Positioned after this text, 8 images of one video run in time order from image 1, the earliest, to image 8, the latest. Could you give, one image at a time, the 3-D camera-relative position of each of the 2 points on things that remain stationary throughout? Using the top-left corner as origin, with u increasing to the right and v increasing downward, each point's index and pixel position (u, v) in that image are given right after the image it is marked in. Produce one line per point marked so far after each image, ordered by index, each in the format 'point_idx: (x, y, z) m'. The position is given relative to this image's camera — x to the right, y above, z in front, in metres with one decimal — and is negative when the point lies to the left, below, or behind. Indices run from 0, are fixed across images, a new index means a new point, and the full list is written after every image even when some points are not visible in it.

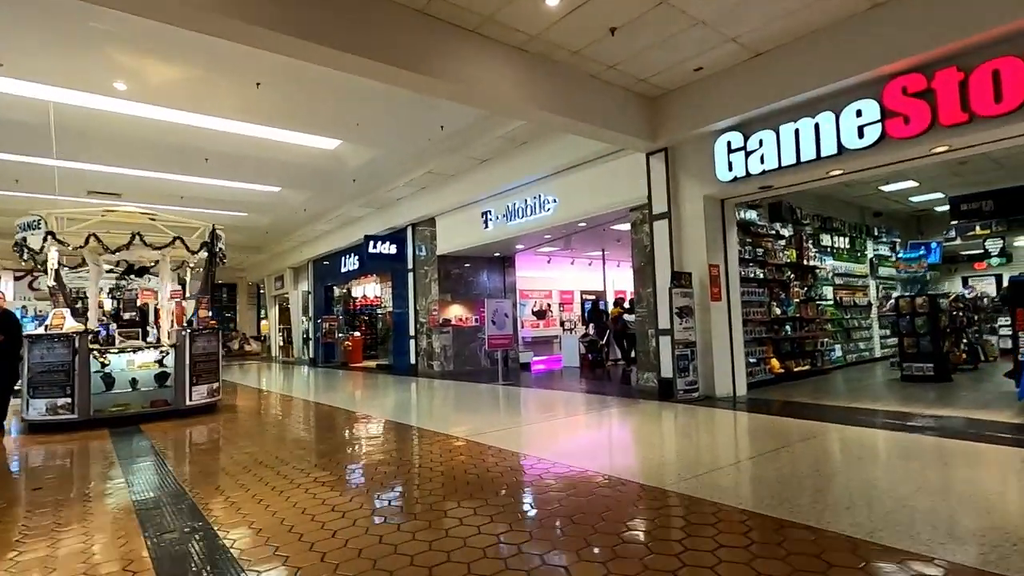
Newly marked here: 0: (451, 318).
0: (-1.3, -0.6, +11.5) m
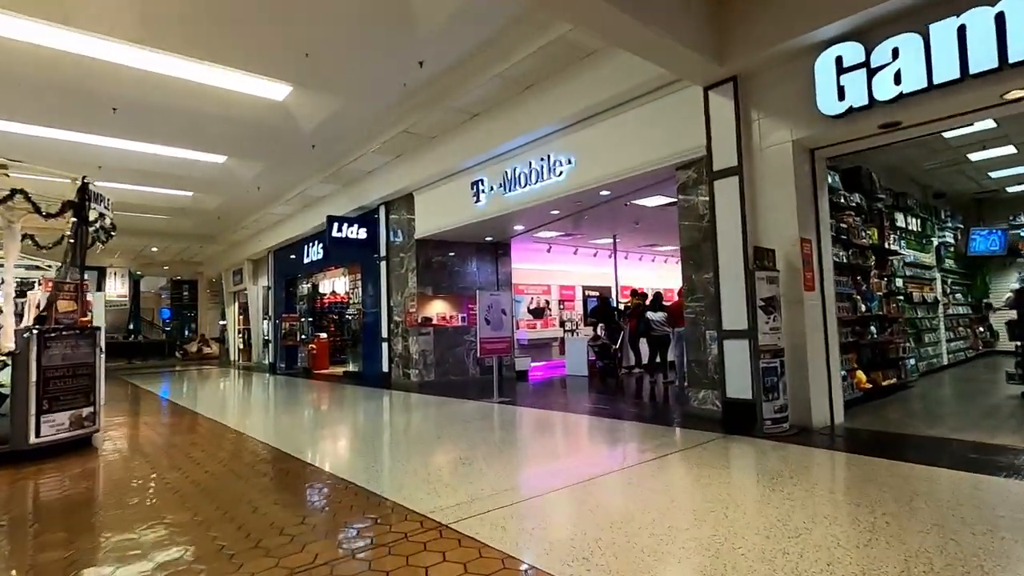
0: (-1.4, -0.5, +9.4) m
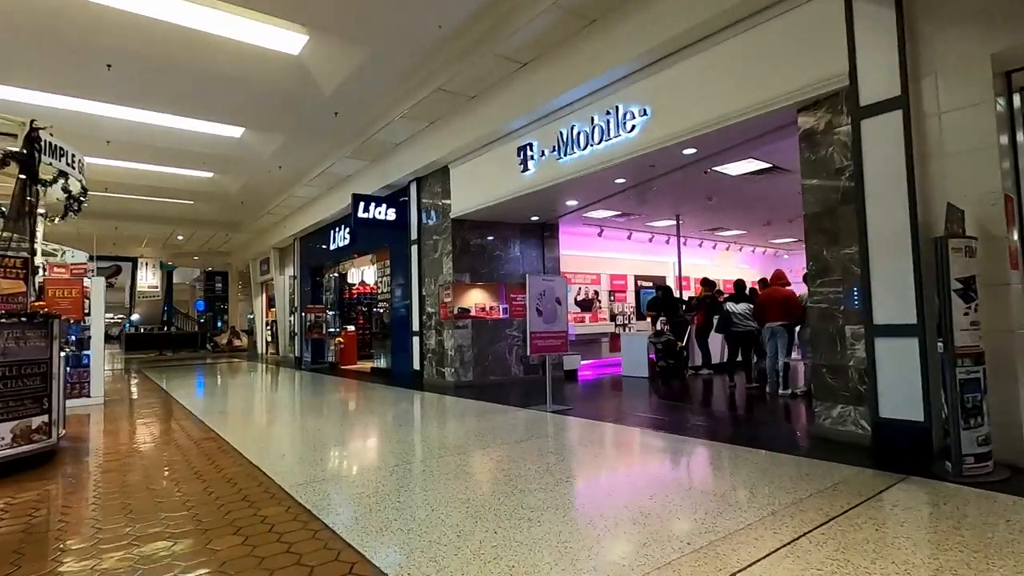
0: (-0.6, -0.3, +8.2) m
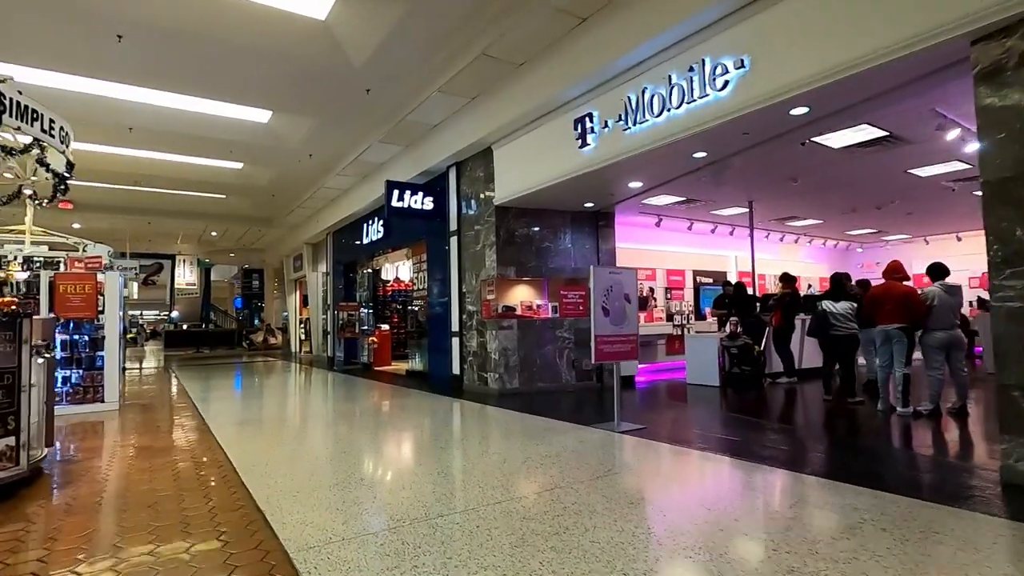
0: (+0.1, -0.2, +7.3) m
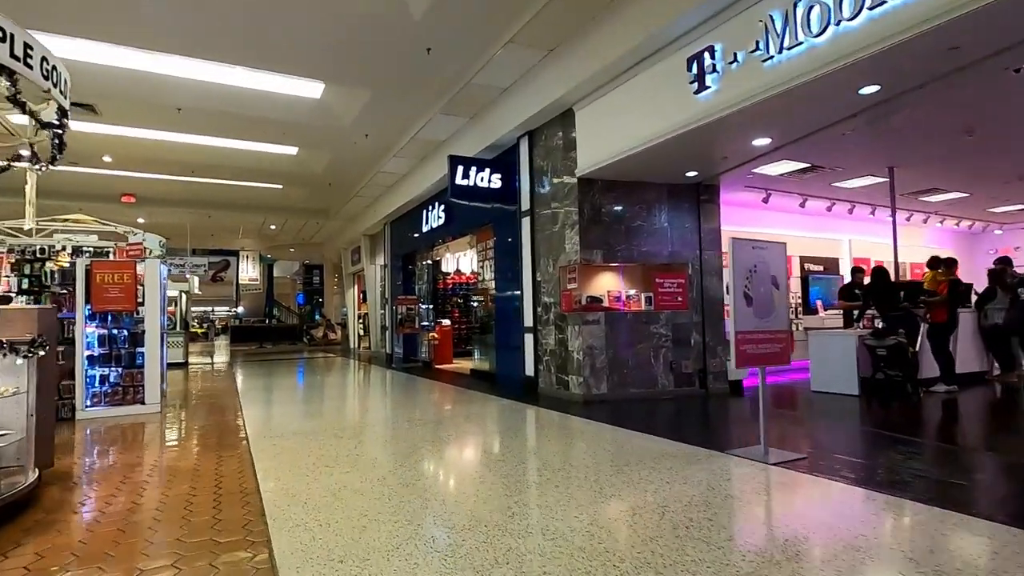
0: (+1.0, -0.1, +6.2) m
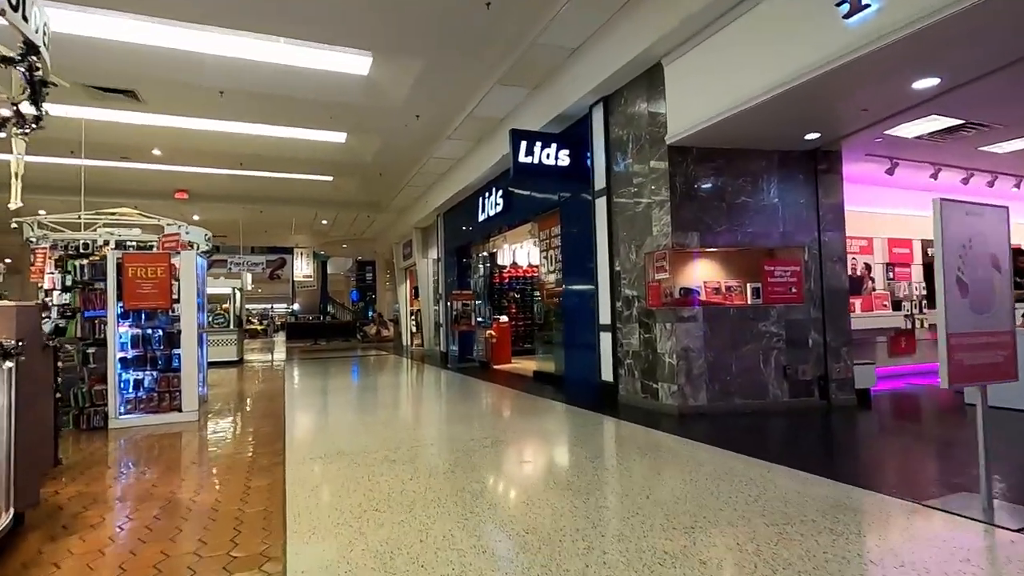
0: (+1.8, 0.0, +5.1) m
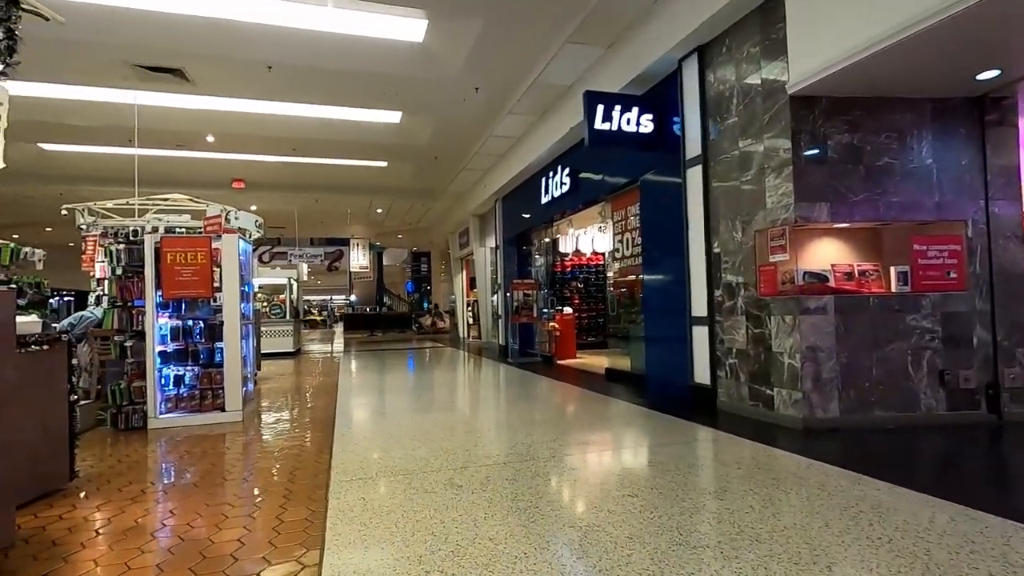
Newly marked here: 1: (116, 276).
0: (+2.4, +0.1, +4.1) m
1: (-3.6, +0.1, +4.9) m
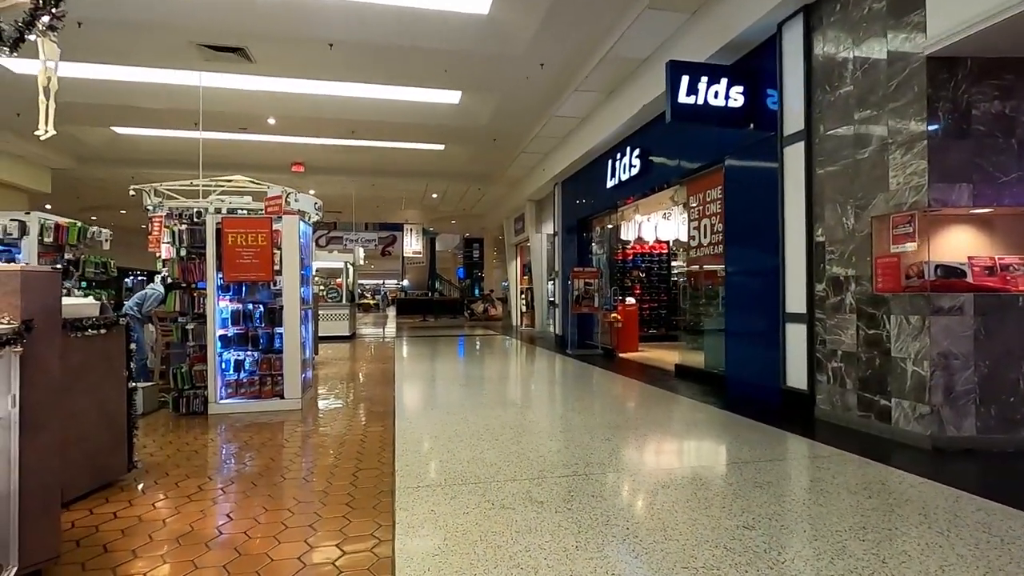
0: (+3.0, +0.1, +3.5) m
1: (-3.0, +0.3, +4.9) m
